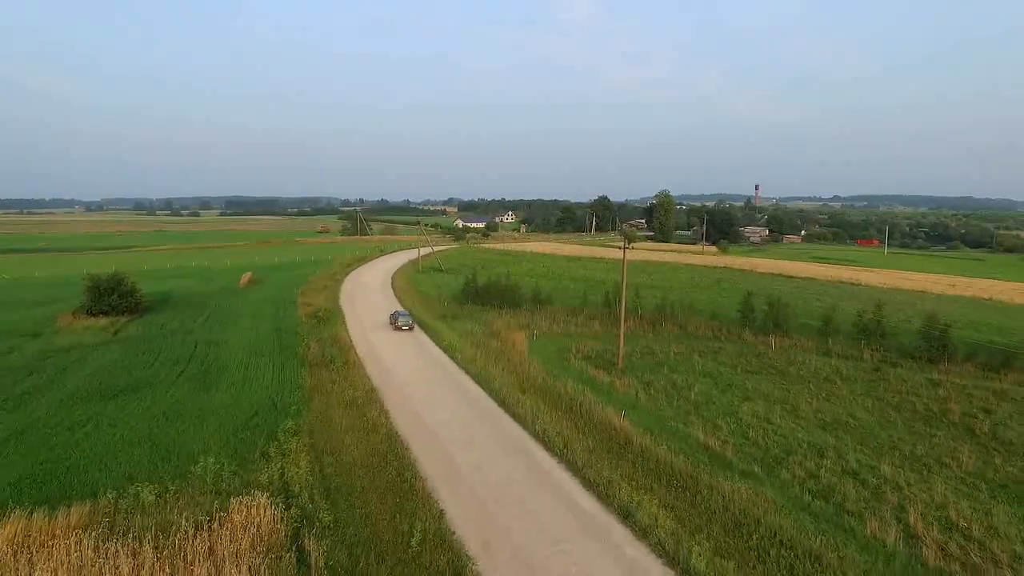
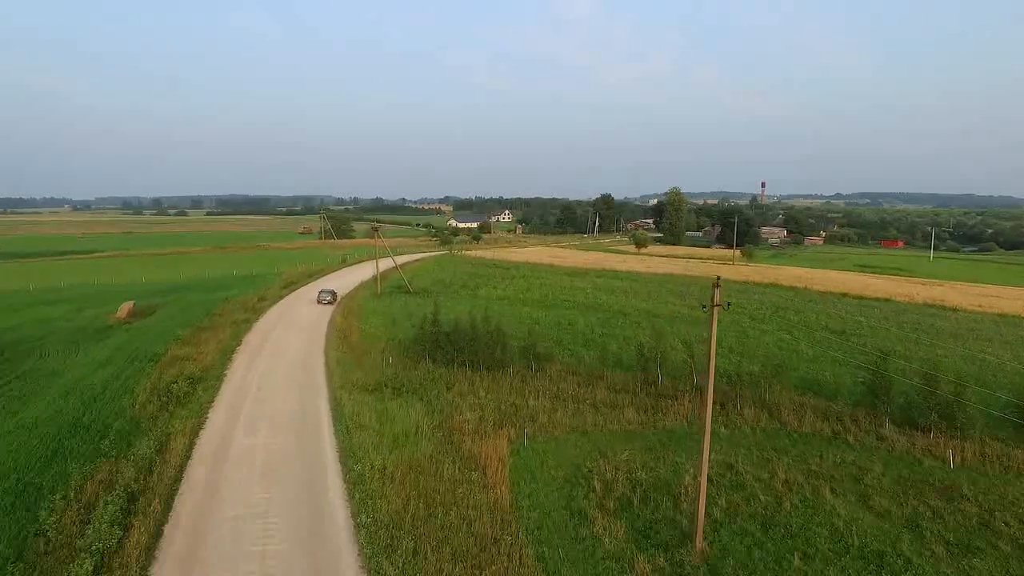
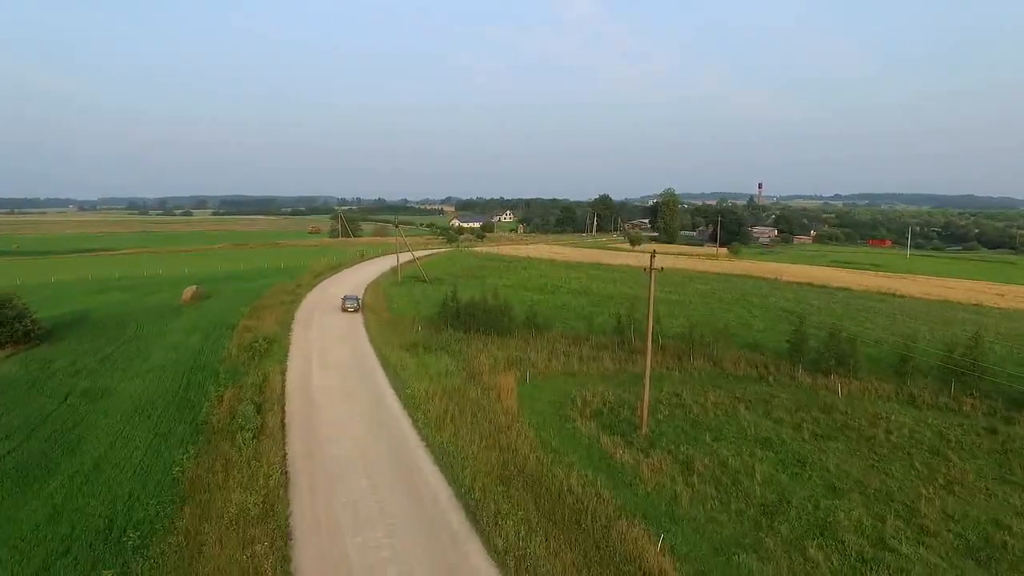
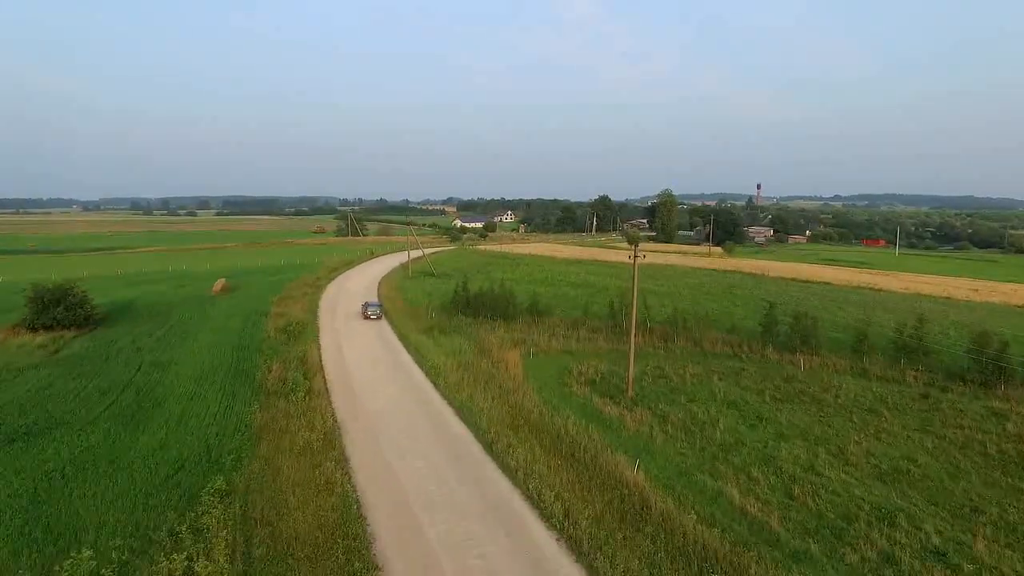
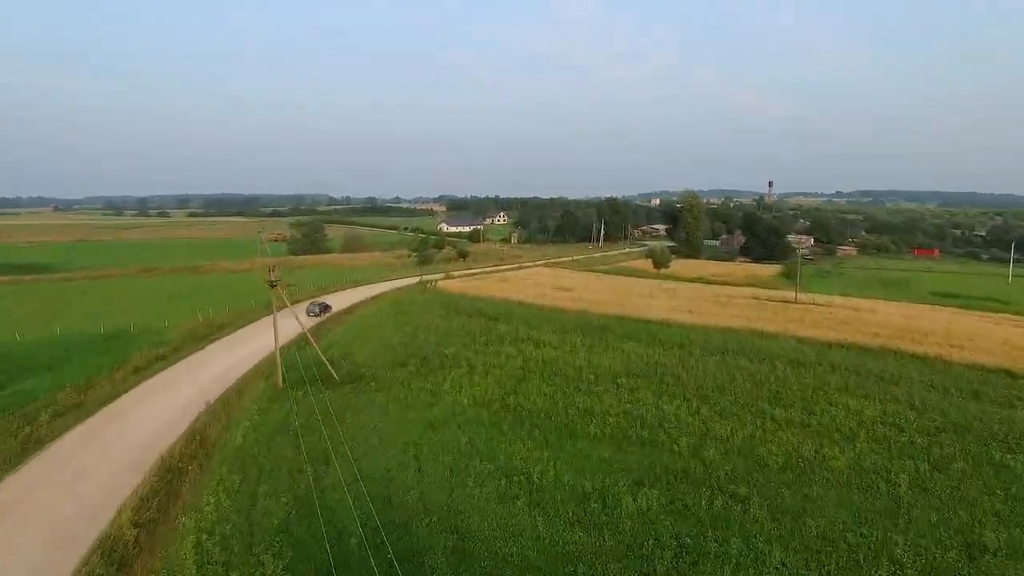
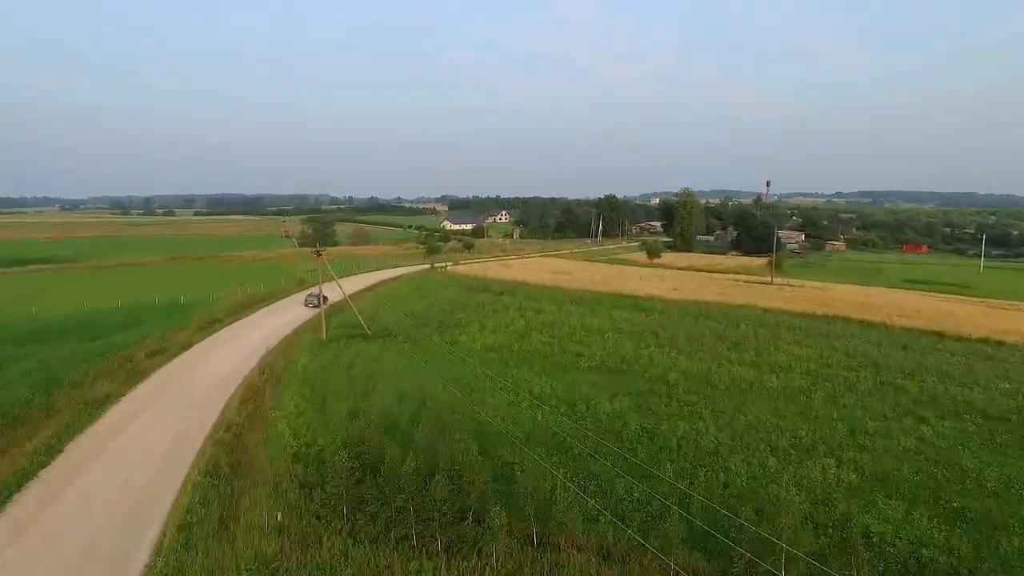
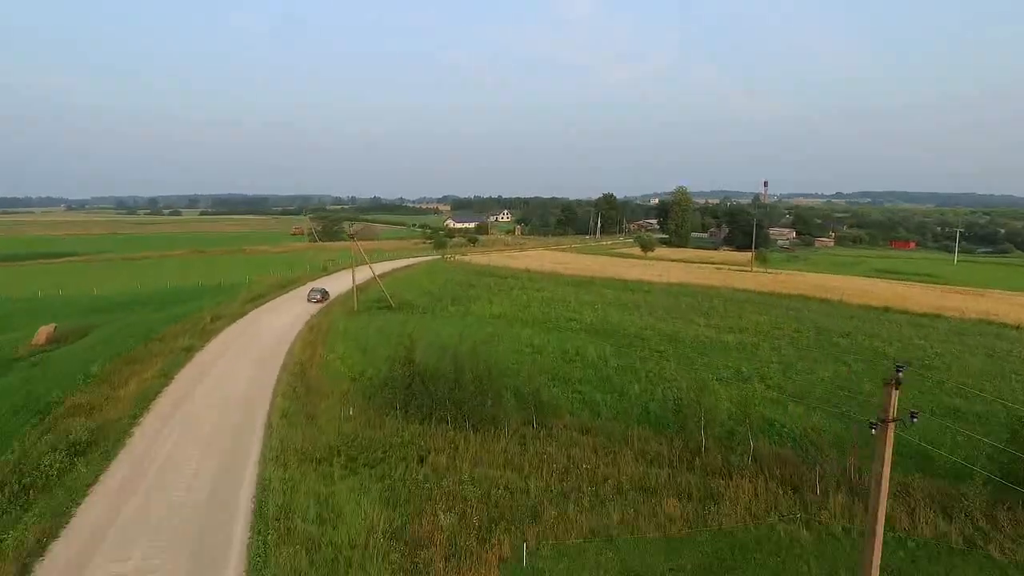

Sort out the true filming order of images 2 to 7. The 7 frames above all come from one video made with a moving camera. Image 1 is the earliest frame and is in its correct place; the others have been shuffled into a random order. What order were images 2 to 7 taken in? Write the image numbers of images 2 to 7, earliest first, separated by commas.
4, 3, 2, 7, 6, 5
